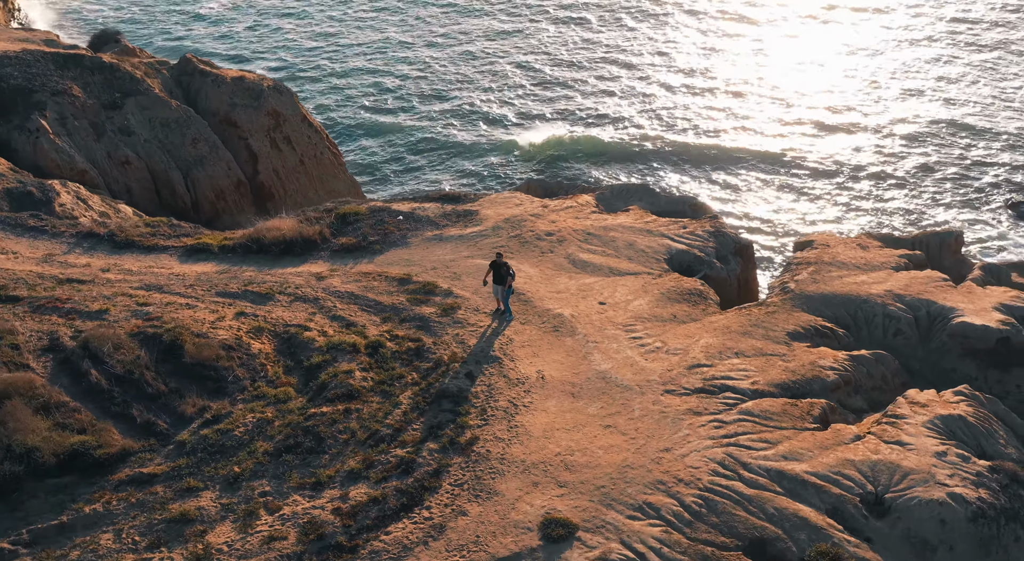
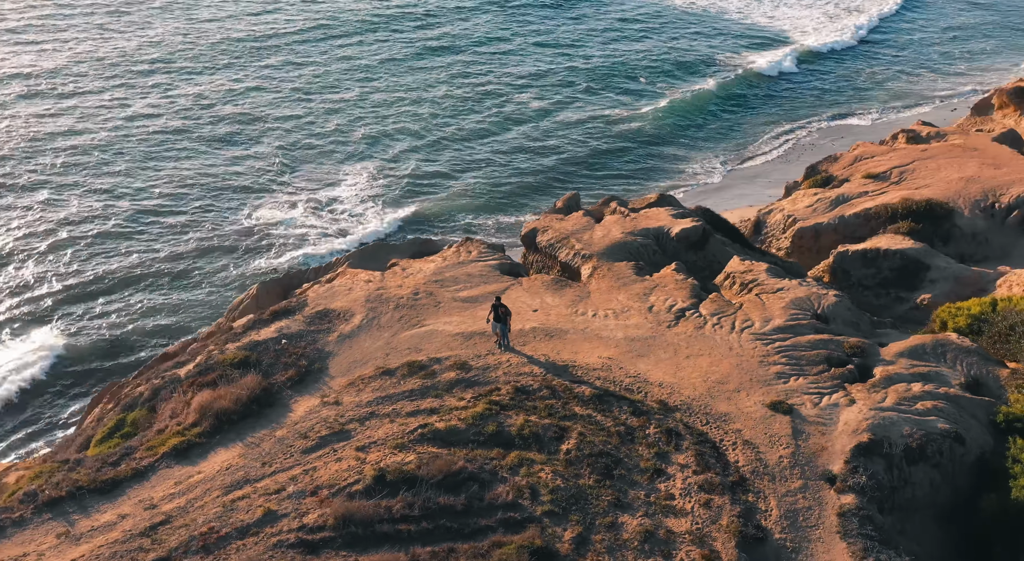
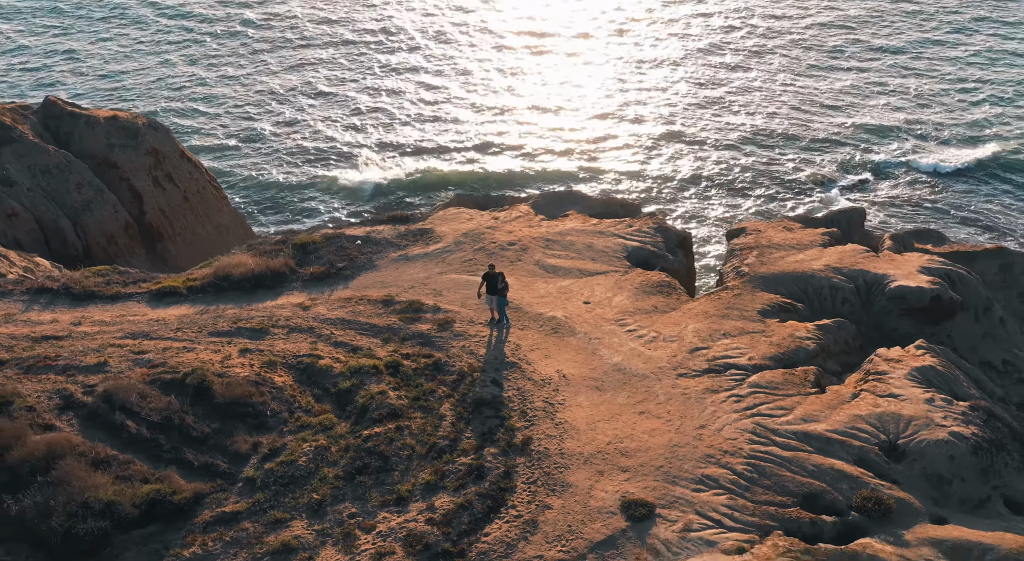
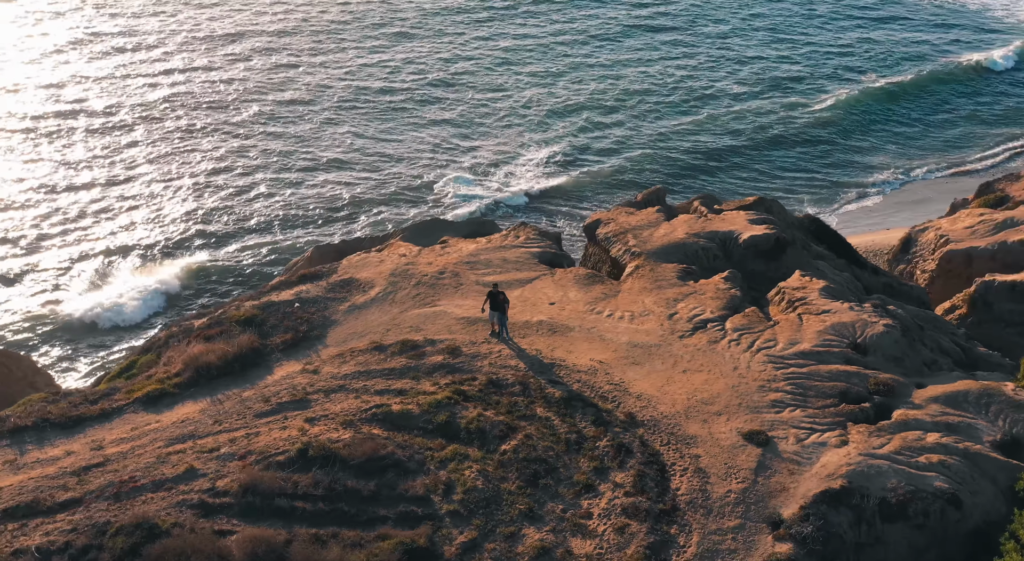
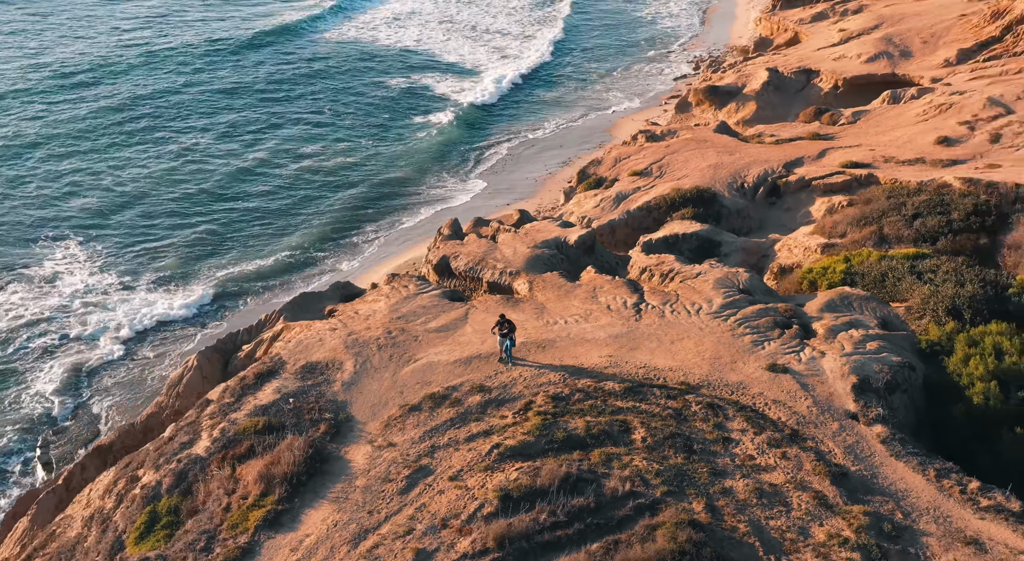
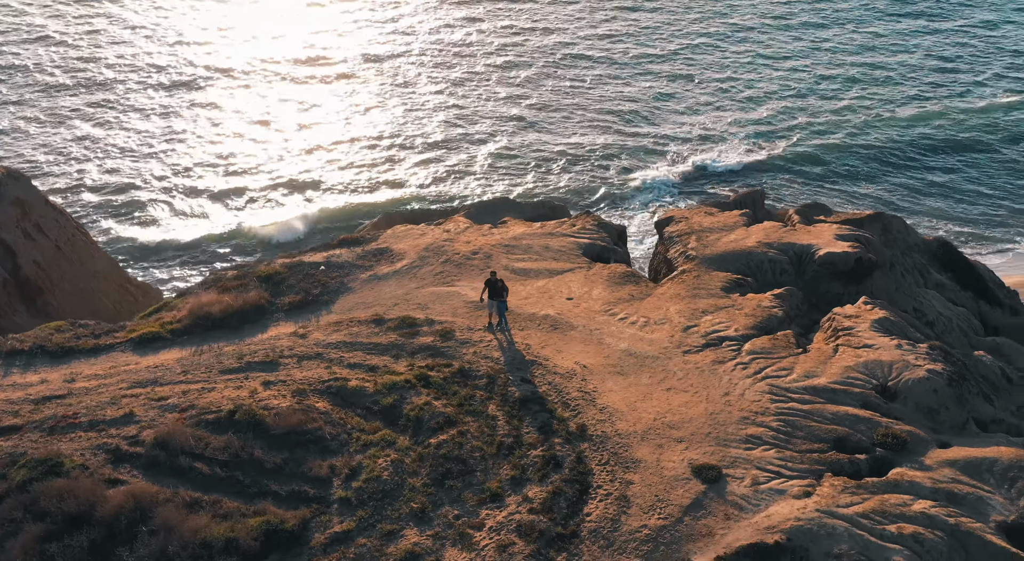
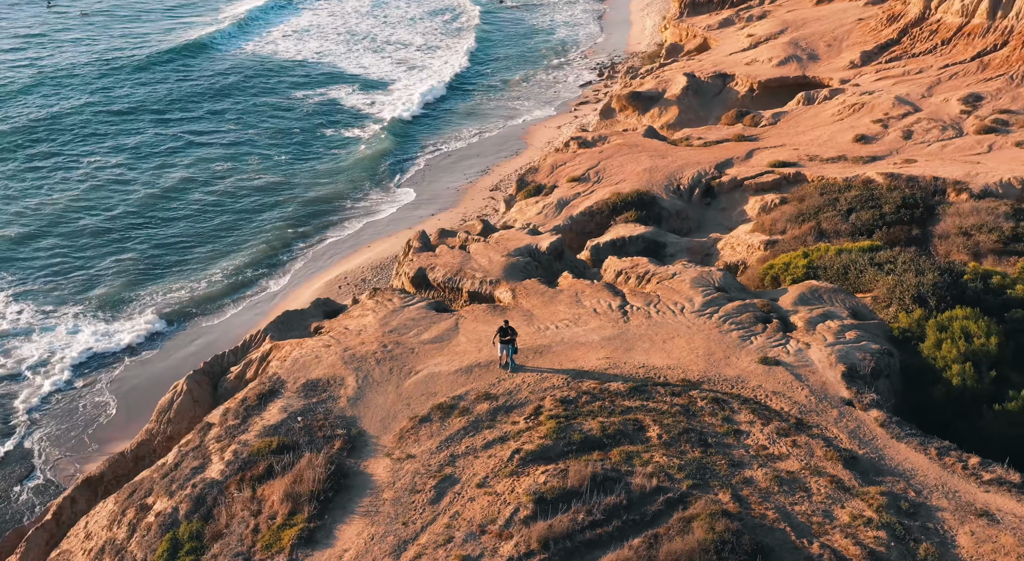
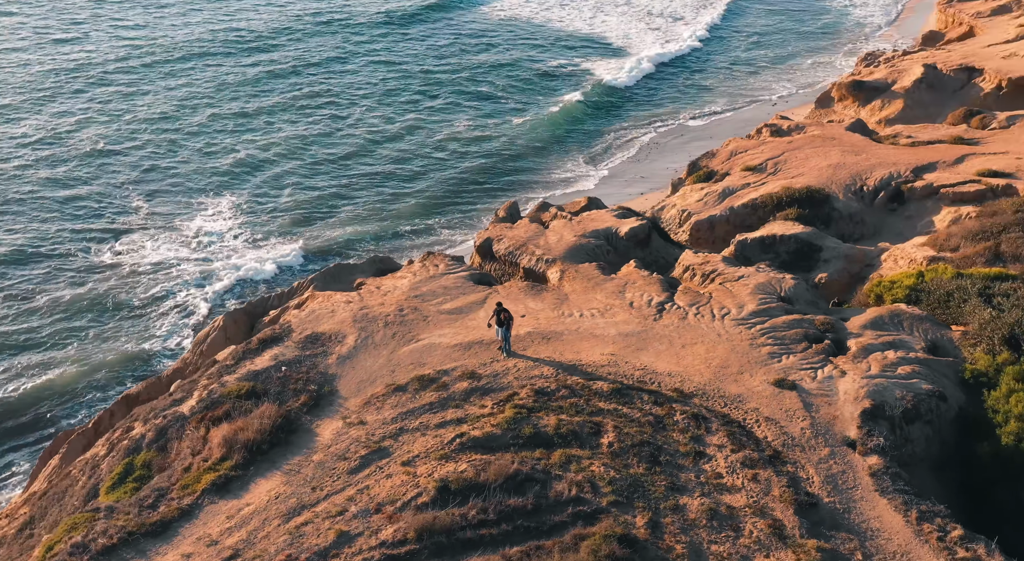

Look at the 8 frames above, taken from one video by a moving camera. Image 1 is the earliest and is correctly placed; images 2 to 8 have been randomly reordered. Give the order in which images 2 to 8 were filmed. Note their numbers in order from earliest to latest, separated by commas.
3, 6, 4, 2, 8, 5, 7
